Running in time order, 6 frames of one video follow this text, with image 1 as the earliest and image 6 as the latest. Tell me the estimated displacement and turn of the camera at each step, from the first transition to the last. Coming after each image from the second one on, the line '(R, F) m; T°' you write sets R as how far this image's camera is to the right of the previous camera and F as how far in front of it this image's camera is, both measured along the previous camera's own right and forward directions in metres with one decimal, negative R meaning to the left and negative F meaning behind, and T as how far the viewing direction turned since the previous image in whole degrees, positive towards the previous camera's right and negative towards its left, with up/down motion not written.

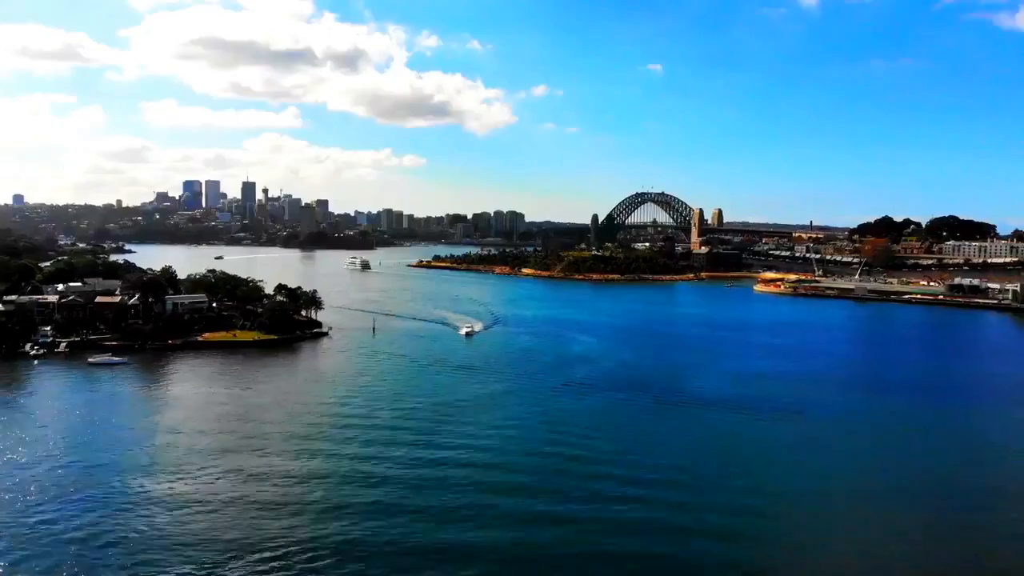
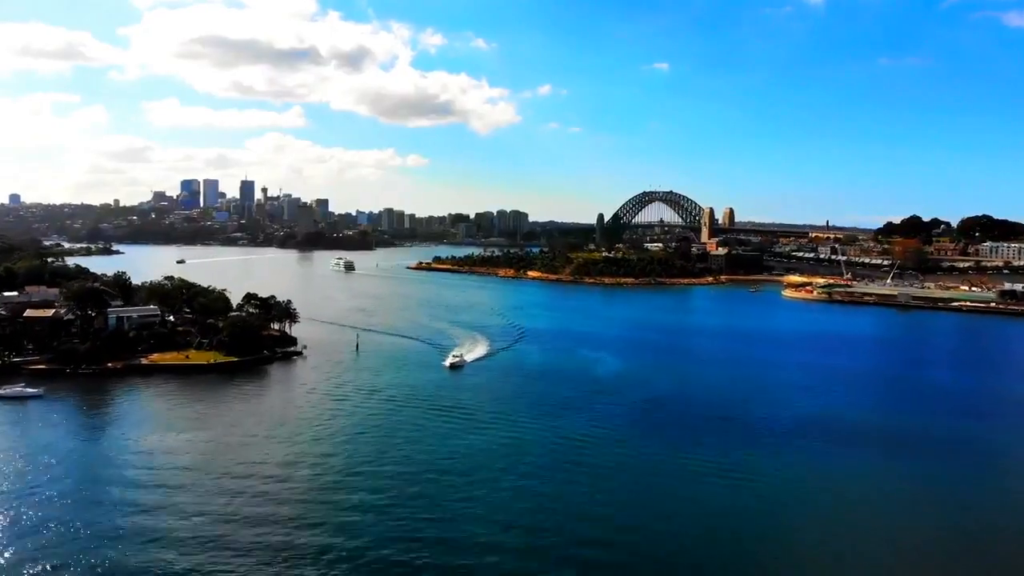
(-0.1, +1.5) m; 0°
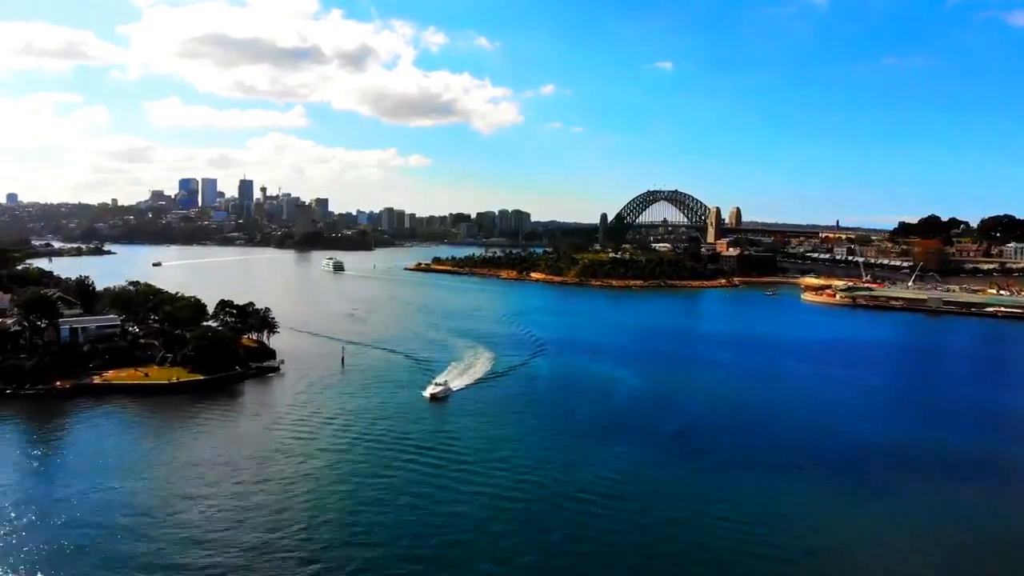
(0.0, +0.9) m; 0°
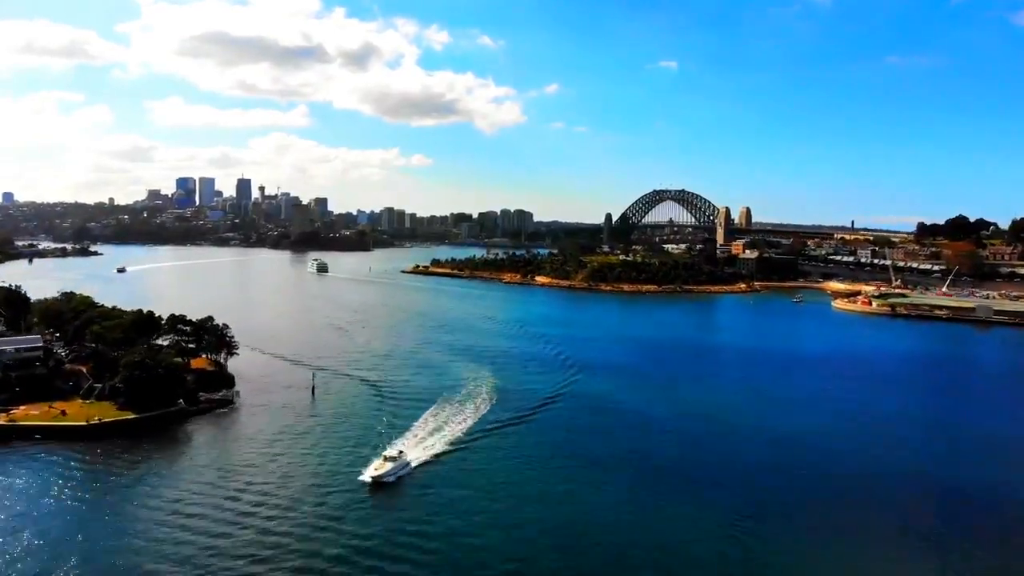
(0.0, +1.3) m; 0°
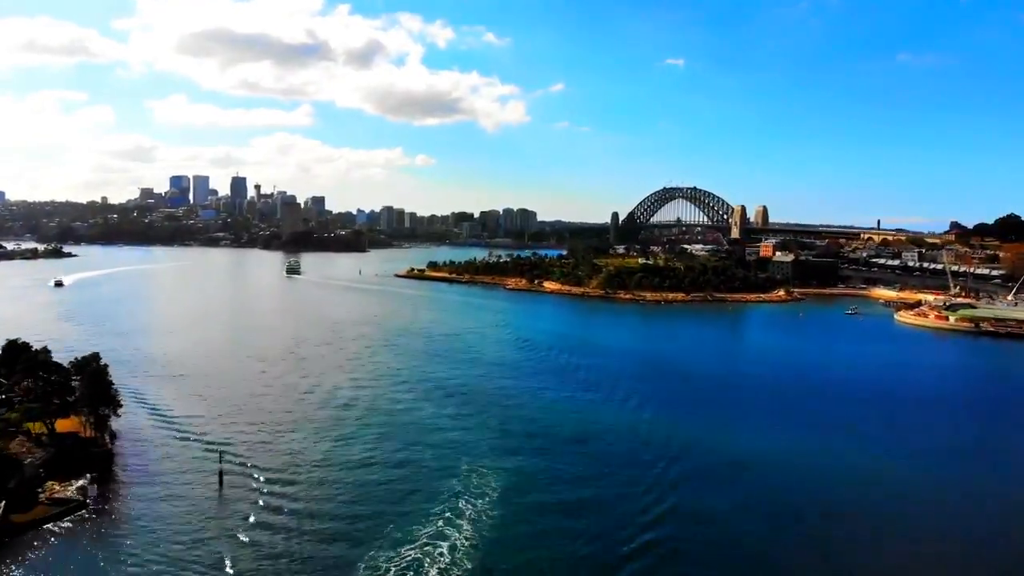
(-0.1, +2.1) m; 0°
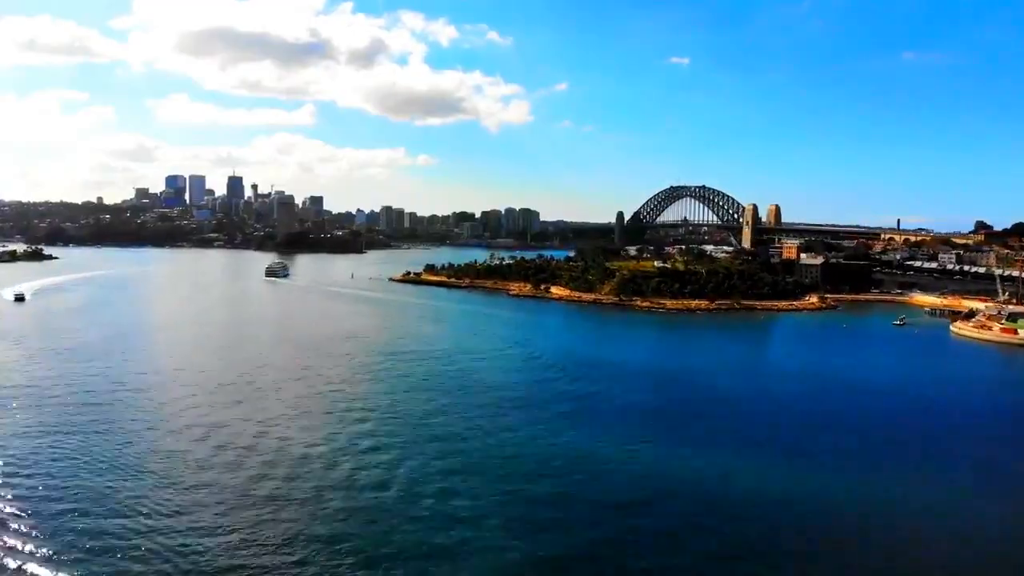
(0.0, +1.4) m; 0°
